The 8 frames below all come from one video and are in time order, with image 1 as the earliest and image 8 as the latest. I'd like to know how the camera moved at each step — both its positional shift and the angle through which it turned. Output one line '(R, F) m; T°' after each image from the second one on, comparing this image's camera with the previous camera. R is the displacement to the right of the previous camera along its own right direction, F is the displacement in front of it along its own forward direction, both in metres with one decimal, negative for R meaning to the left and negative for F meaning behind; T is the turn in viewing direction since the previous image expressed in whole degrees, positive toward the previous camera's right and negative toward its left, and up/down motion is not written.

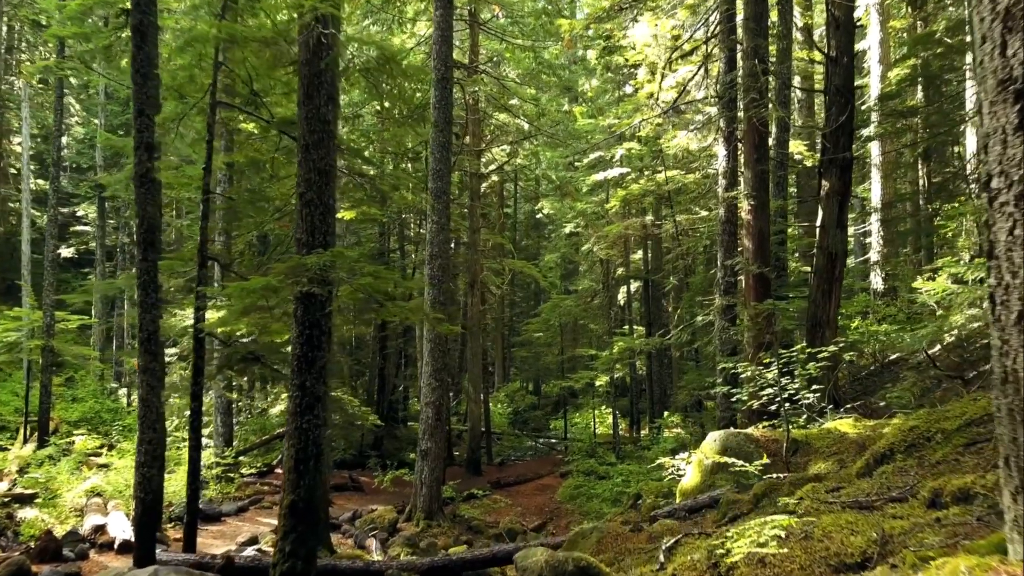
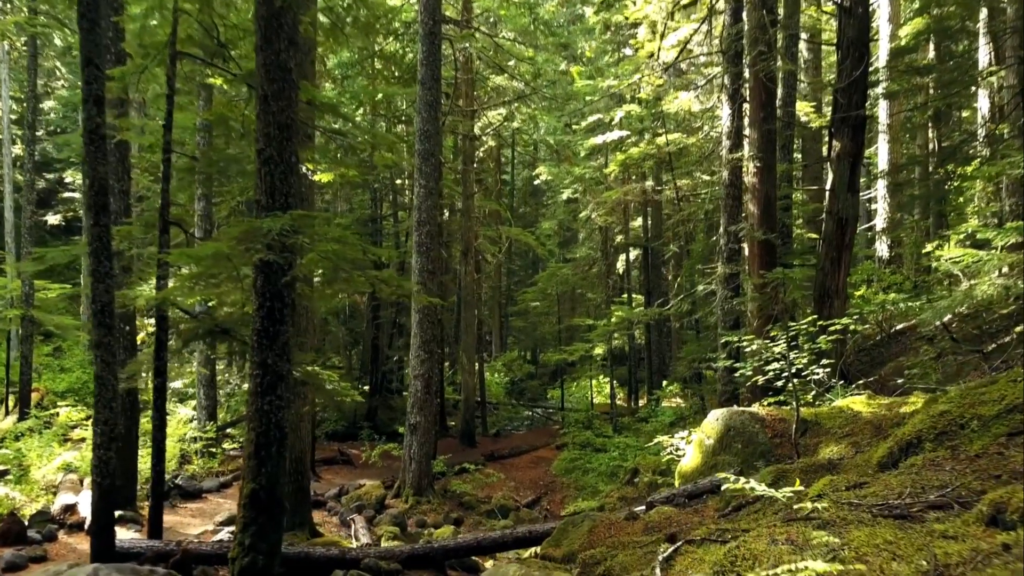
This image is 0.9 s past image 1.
(+0.1, +0.6) m; 0°
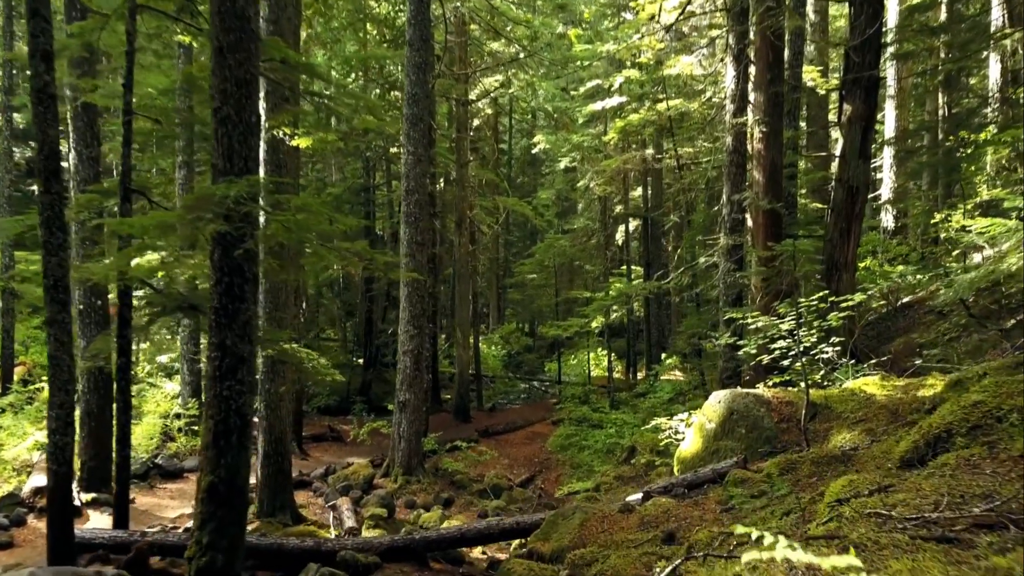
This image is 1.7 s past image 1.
(+0.1, +0.5) m; 0°
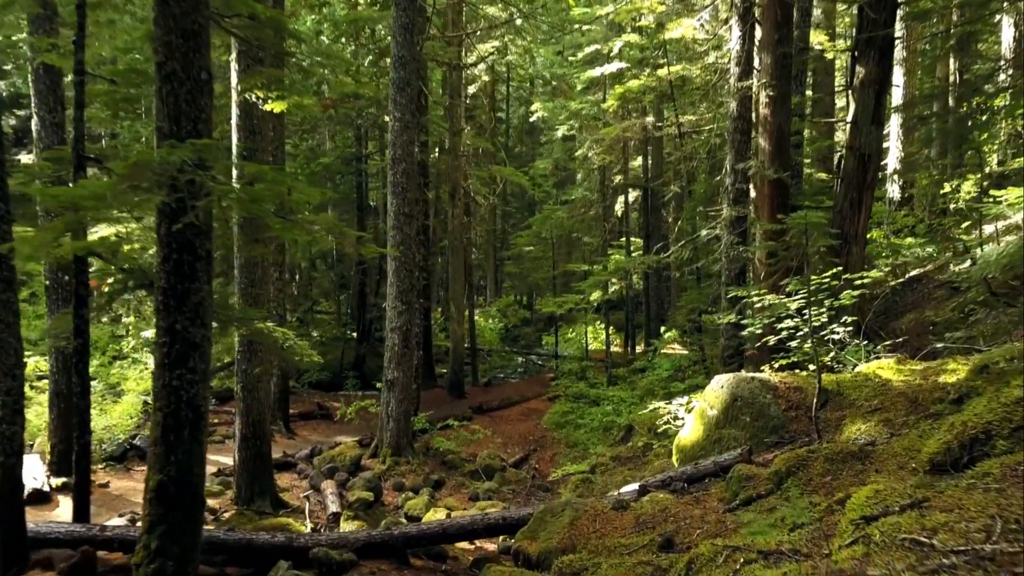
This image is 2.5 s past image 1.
(+0.1, +0.5) m; 0°
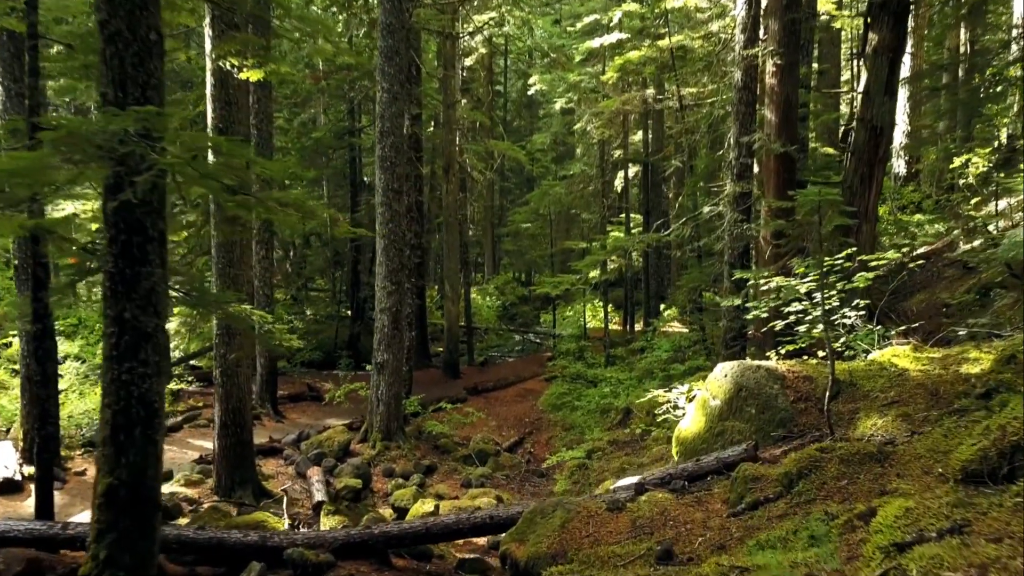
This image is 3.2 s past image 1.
(+0.1, +0.4) m; 0°
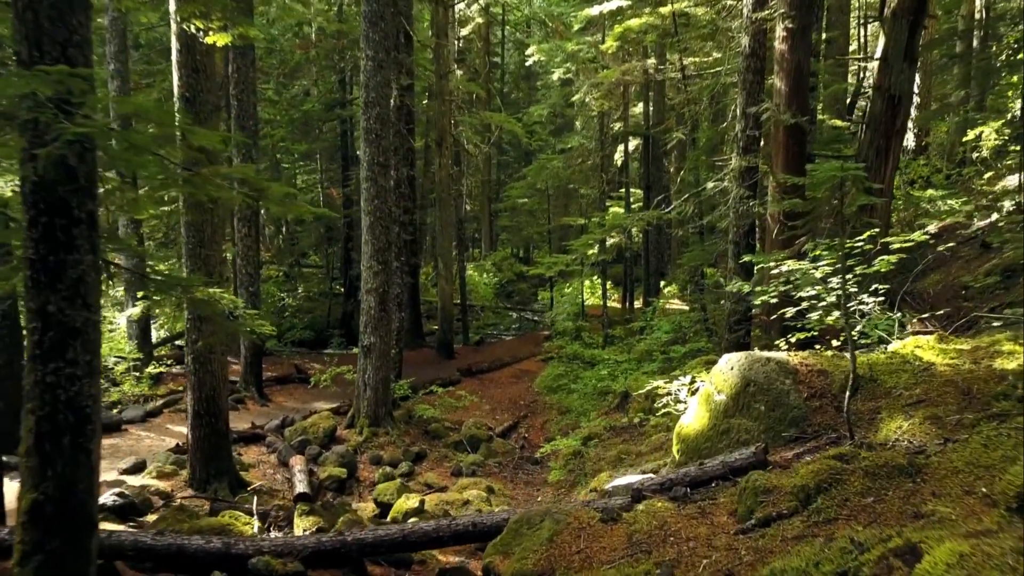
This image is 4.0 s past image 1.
(+0.1, +0.5) m; 0°
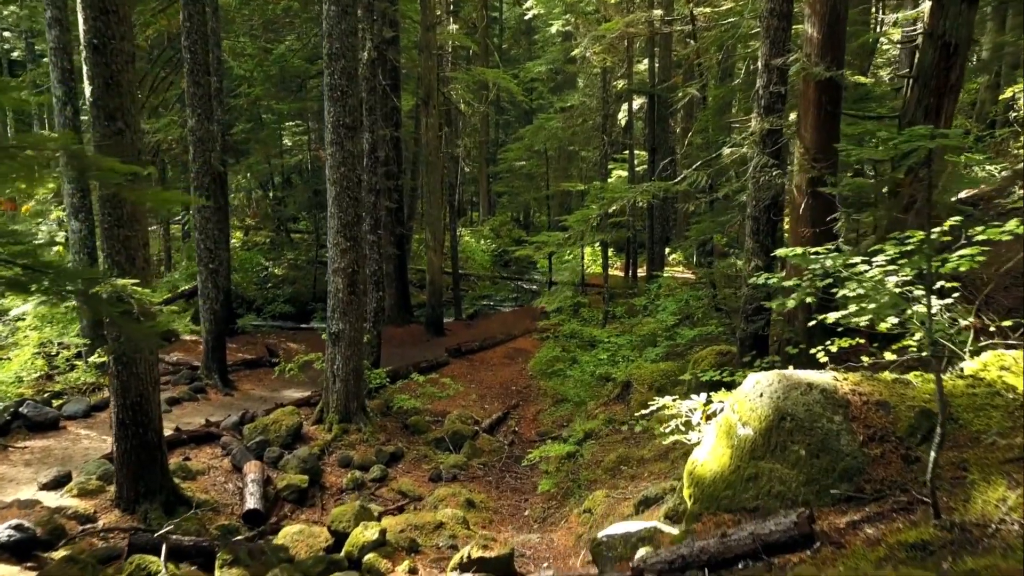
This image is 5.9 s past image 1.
(+0.2, +1.2) m; 0°
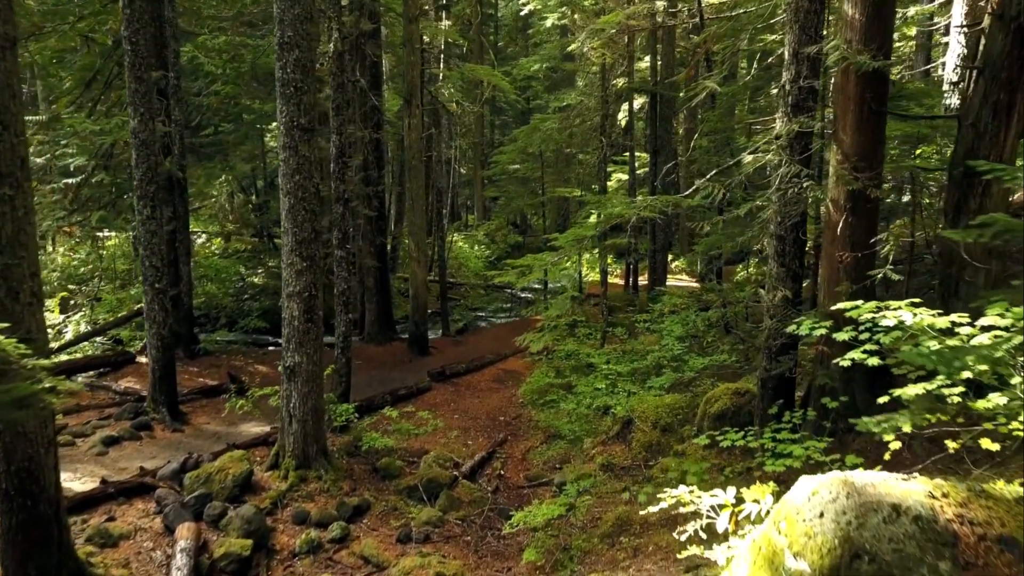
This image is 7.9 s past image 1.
(+0.2, +1.2) m; 0°
